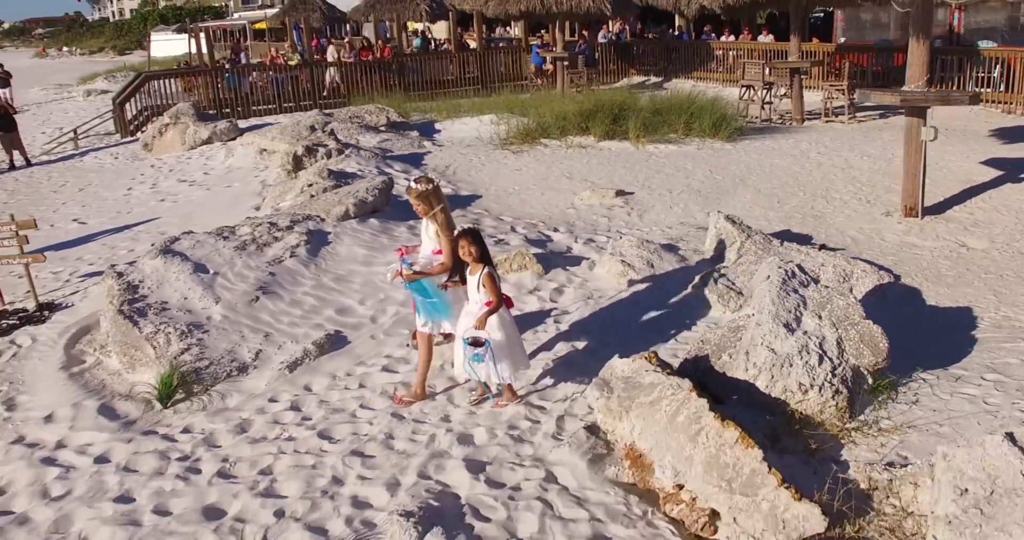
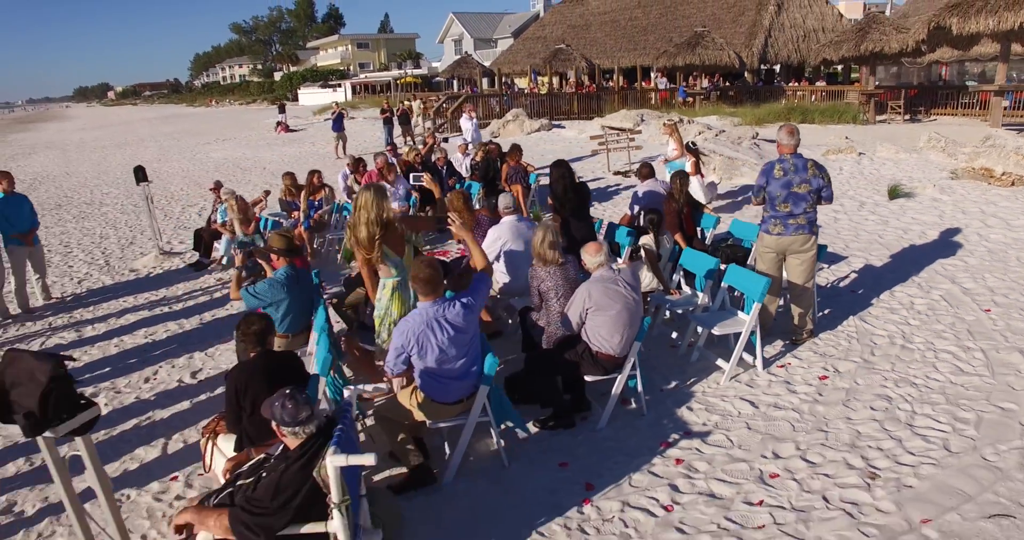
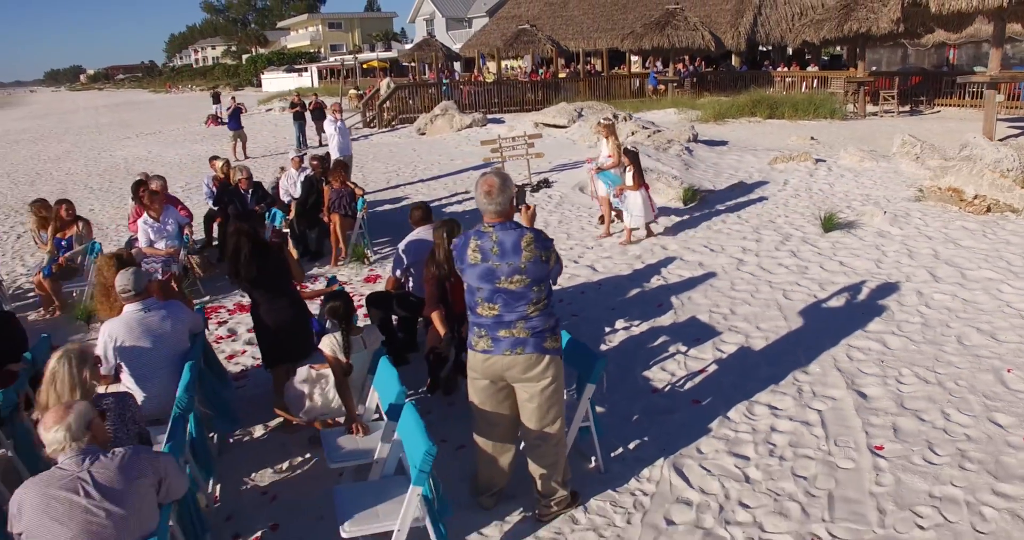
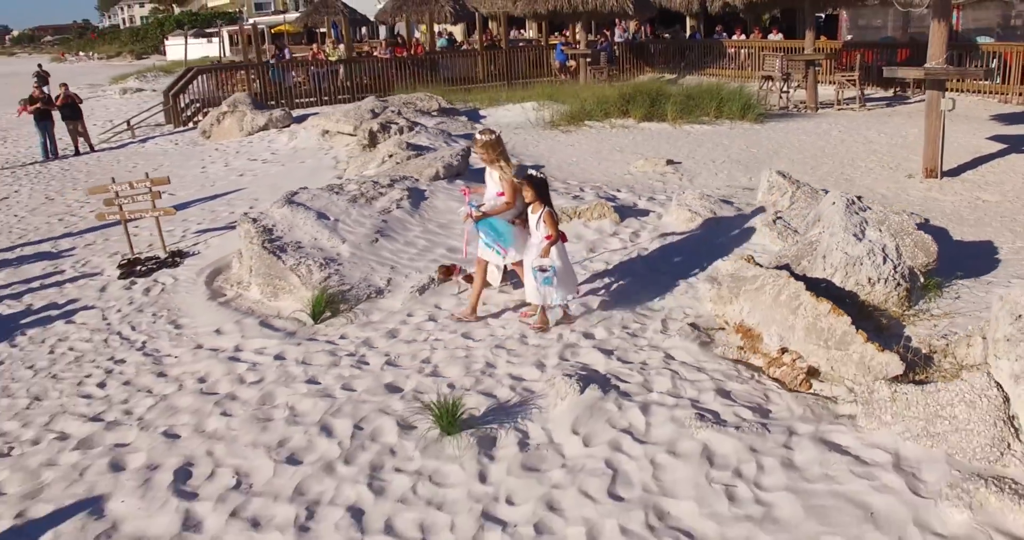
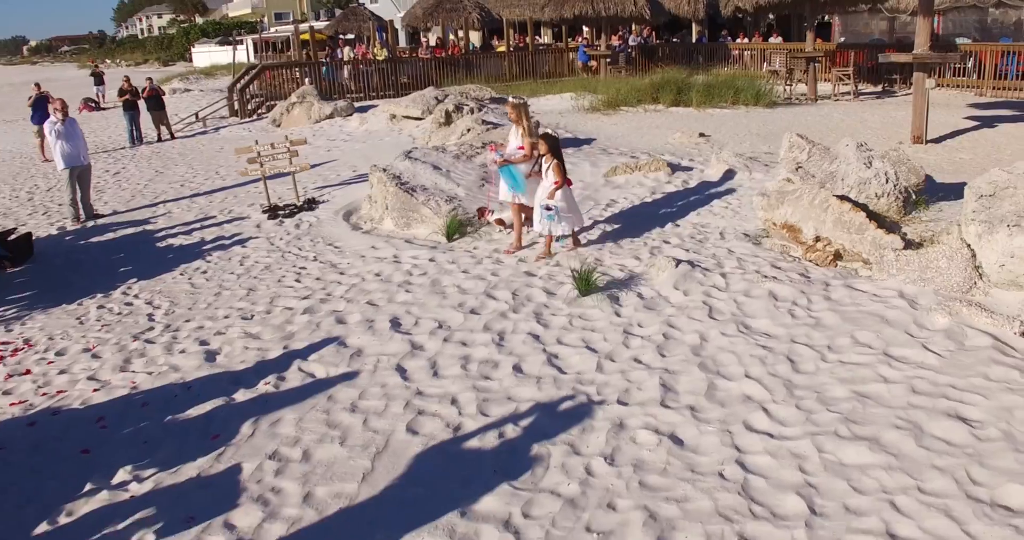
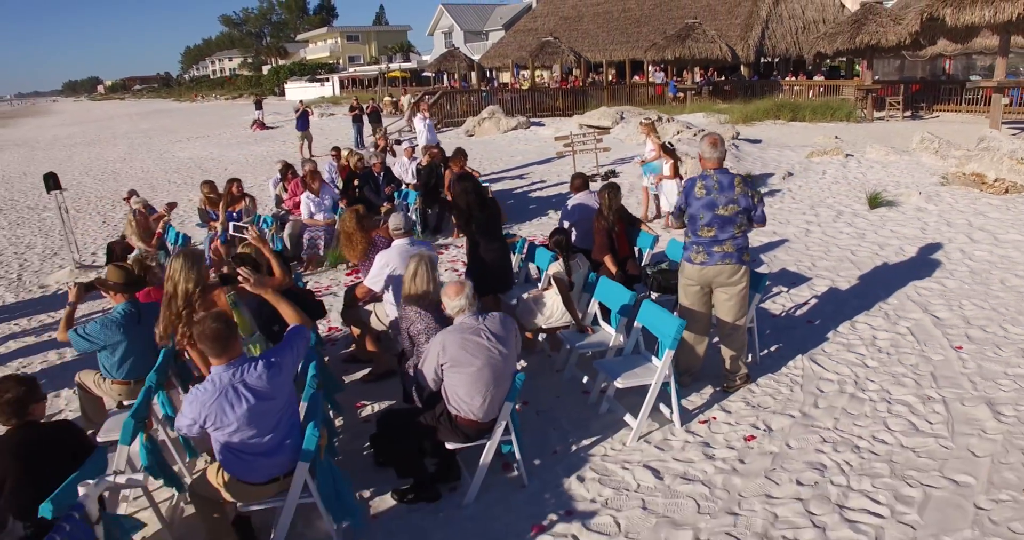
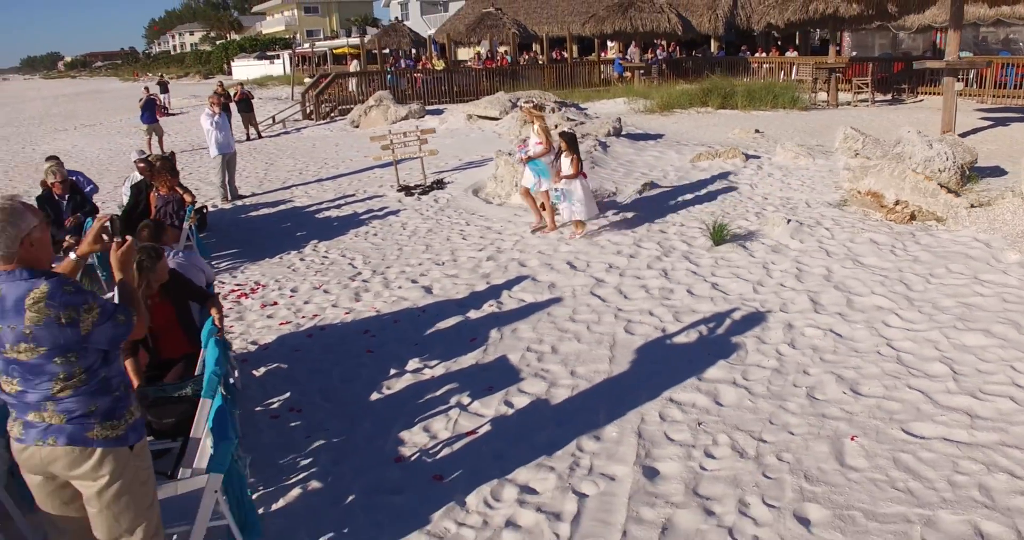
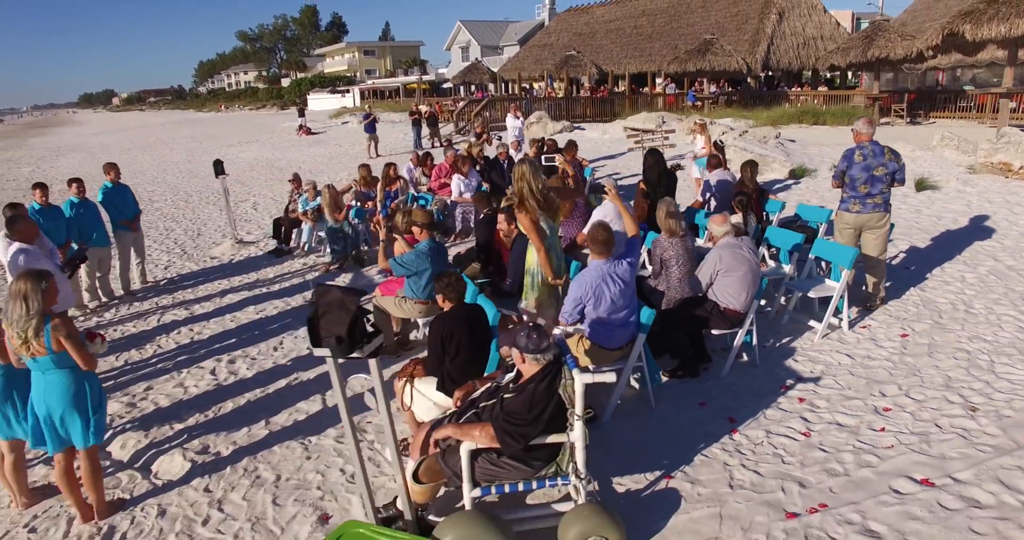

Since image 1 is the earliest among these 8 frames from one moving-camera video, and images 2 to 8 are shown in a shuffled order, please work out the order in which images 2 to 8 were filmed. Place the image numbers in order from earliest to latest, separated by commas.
4, 5, 7, 3, 6, 2, 8
